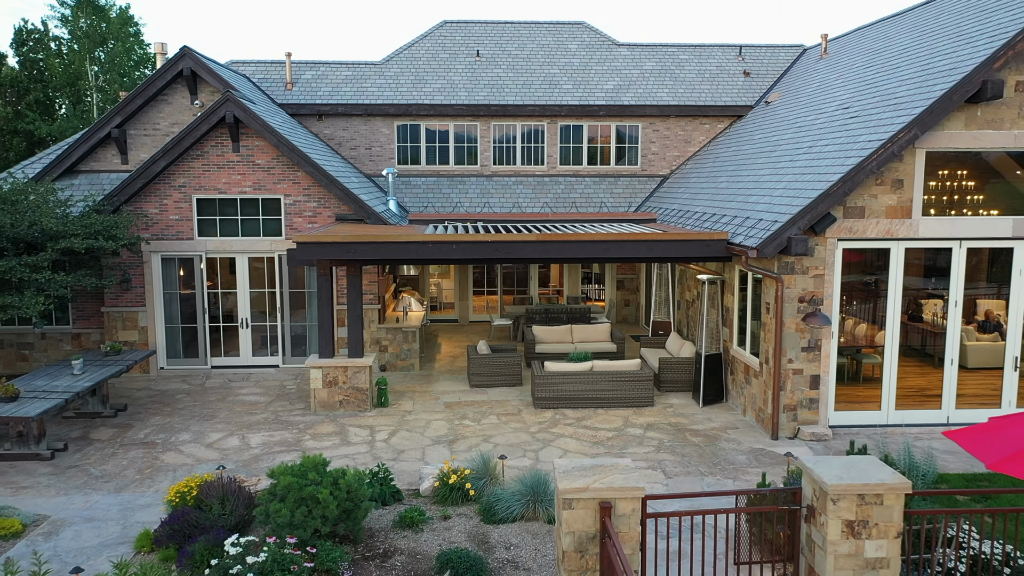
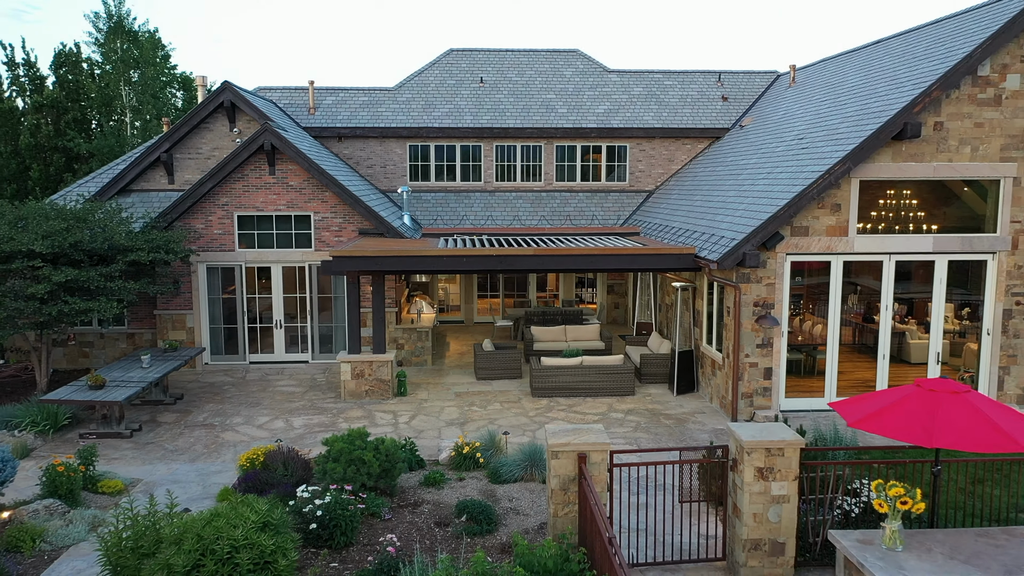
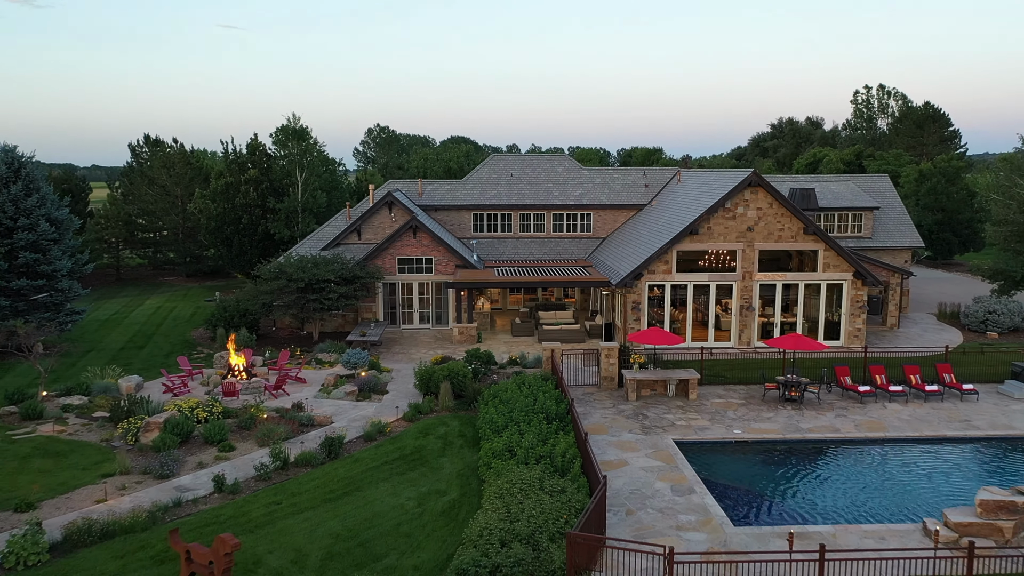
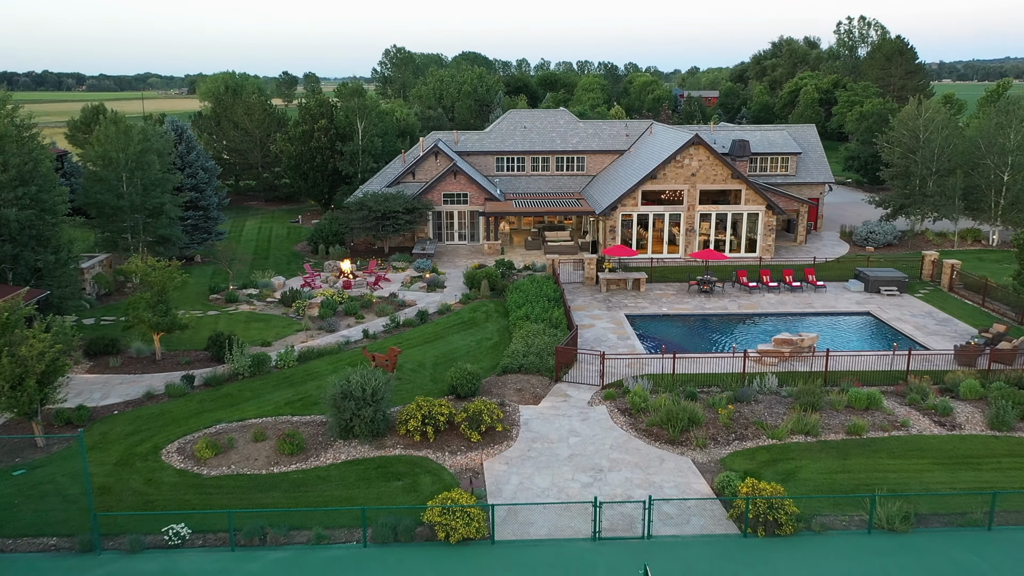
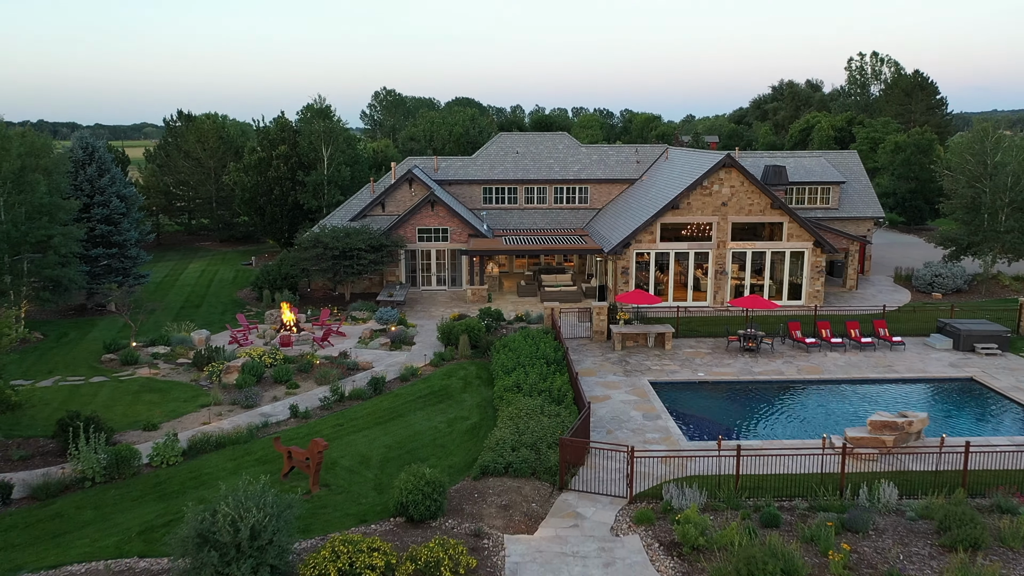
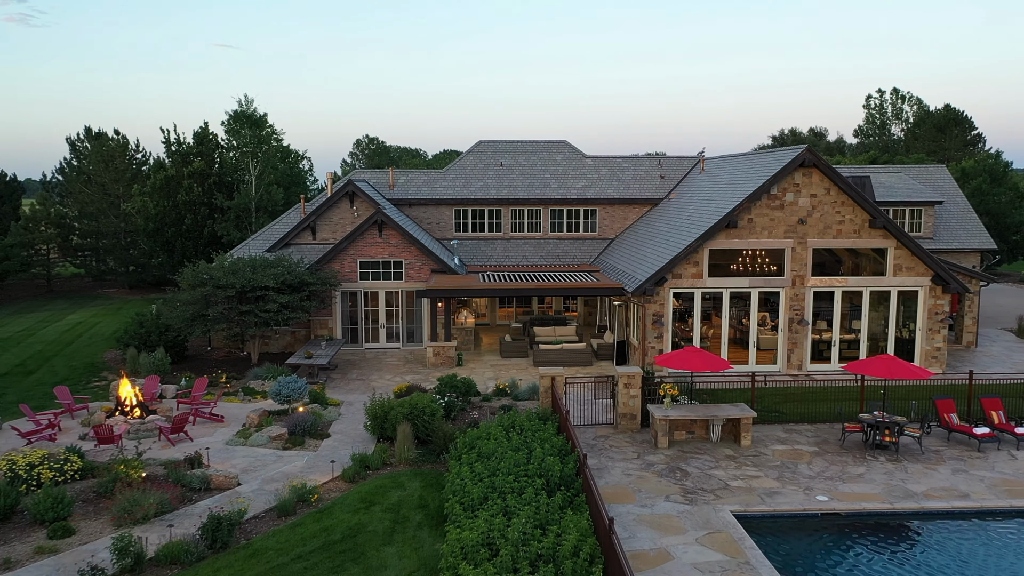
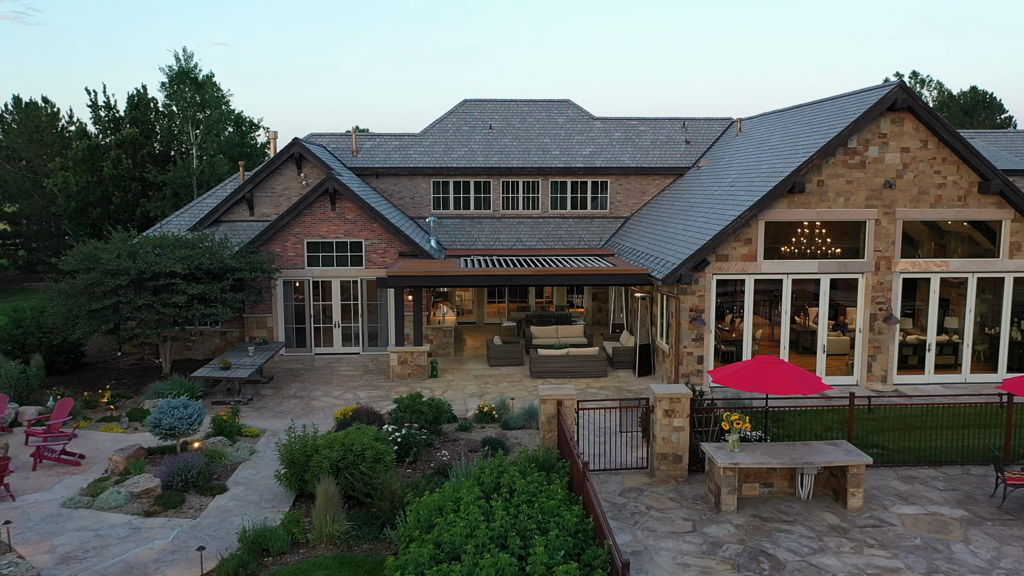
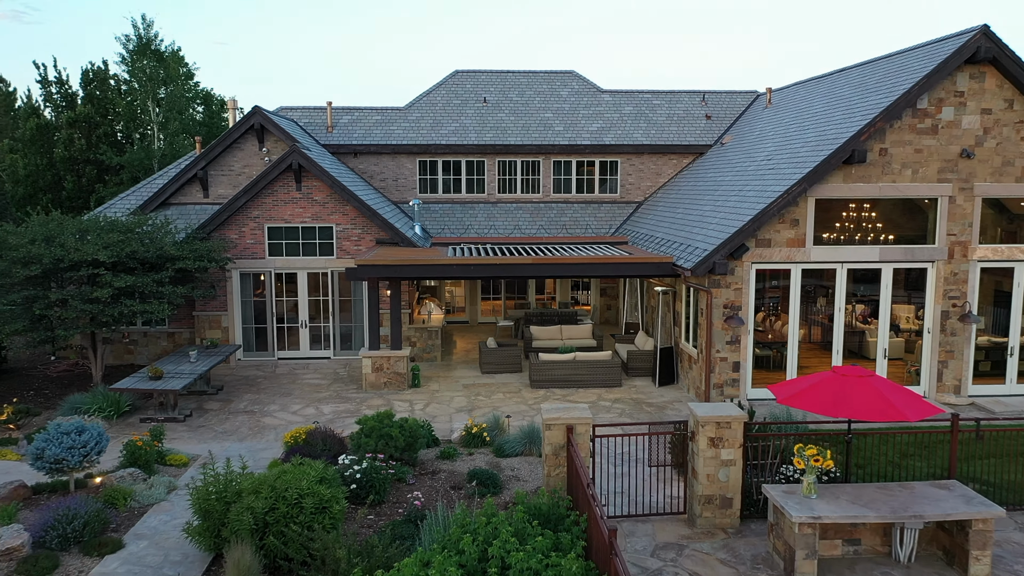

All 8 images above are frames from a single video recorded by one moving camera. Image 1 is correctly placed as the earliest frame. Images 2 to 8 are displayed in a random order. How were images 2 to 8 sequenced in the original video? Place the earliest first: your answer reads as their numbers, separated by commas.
2, 8, 7, 6, 3, 5, 4
